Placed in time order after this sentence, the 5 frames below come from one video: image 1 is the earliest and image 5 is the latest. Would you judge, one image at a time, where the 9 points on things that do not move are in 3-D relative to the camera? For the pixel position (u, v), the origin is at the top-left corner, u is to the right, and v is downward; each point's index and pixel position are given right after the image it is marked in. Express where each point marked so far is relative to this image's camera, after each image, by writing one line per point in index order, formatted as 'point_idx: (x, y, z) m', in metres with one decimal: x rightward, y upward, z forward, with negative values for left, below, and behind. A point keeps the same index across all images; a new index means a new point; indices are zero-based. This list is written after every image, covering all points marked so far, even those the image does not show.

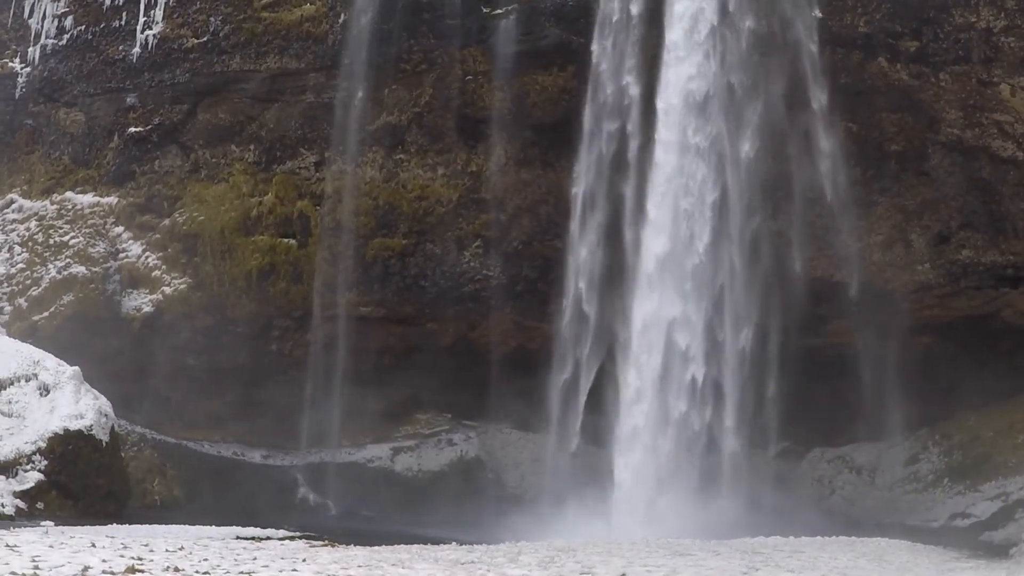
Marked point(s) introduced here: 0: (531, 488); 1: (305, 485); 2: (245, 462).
0: (+0.3, -3.6, +18.4) m
1: (-3.7, -3.5, +18.3) m
2: (-4.7, -3.1, +18.6) m
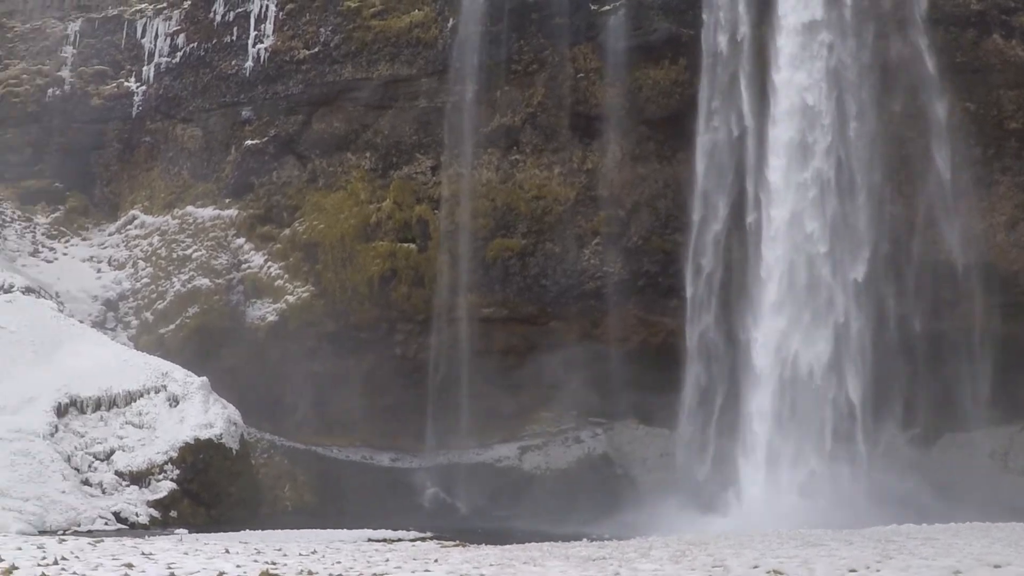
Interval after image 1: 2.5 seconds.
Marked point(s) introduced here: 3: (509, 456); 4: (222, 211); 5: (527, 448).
0: (+2.6, -3.5, +18.4) m
1: (-1.4, -3.6, +18.5) m
2: (-2.5, -3.2, +18.8) m
3: (0.0, -3.1, +18.8) m
4: (-5.5, +1.5, +19.9) m
5: (+0.3, -3.0, +18.9) m
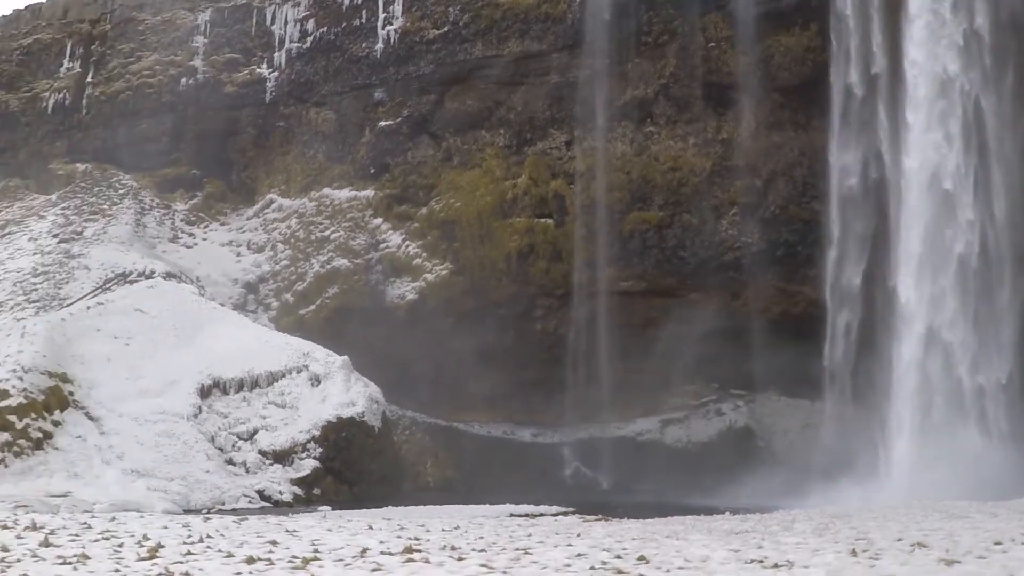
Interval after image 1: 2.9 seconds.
0: (+5.2, -2.9, +18.1) m
1: (+1.2, -3.1, +18.5) m
2: (+0.1, -2.8, +18.9) m
3: (+2.5, -2.6, +18.7) m
4: (-3.0, +1.9, +20.1) m
5: (+2.9, -2.5, +18.8) m
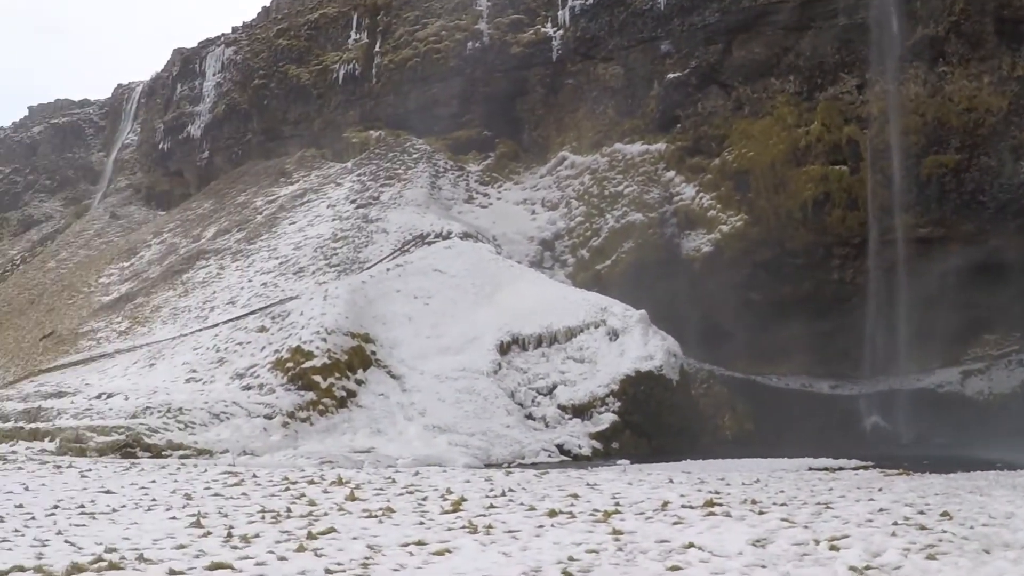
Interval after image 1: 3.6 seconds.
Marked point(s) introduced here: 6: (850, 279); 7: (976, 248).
0: (+10.4, -1.9, +17.3) m
1: (+6.5, -2.2, +18.1) m
2: (+5.4, -1.9, +18.6) m
3: (+7.8, -1.6, +18.1) m
4: (+2.4, +2.7, +20.1) m
5: (+8.1, -1.5, +18.2) m
6: (+5.9, +0.1, +18.3) m
7: (+8.1, +0.7, +17.7) m
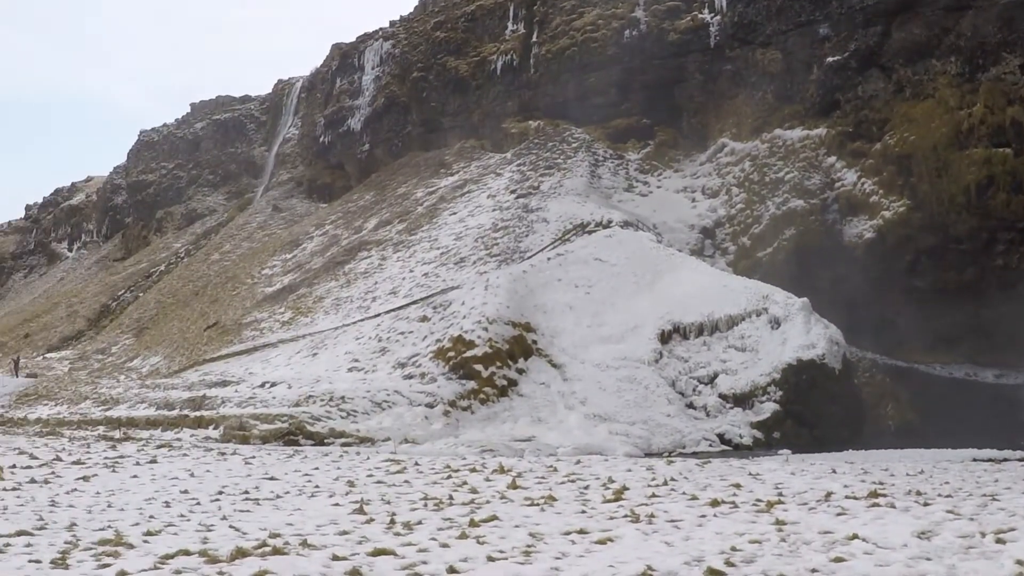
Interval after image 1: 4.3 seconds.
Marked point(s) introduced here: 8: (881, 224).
0: (+13.1, -1.7, +16.5) m
1: (+9.3, -2.0, +17.5) m
2: (+8.3, -1.6, +18.2) m
3: (+10.6, -1.4, +17.5) m
4: (+5.3, +3.0, +19.8) m
5: (+11.0, -1.3, +17.5) m
6: (+8.8, +0.4, +17.8) m
7: (+10.9, +1.0, +17.0) m
8: (+6.5, +1.1, +18.3) m
